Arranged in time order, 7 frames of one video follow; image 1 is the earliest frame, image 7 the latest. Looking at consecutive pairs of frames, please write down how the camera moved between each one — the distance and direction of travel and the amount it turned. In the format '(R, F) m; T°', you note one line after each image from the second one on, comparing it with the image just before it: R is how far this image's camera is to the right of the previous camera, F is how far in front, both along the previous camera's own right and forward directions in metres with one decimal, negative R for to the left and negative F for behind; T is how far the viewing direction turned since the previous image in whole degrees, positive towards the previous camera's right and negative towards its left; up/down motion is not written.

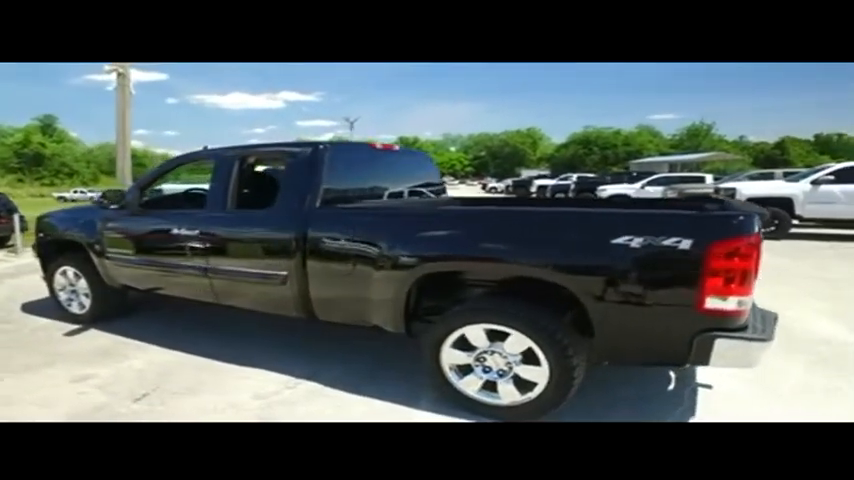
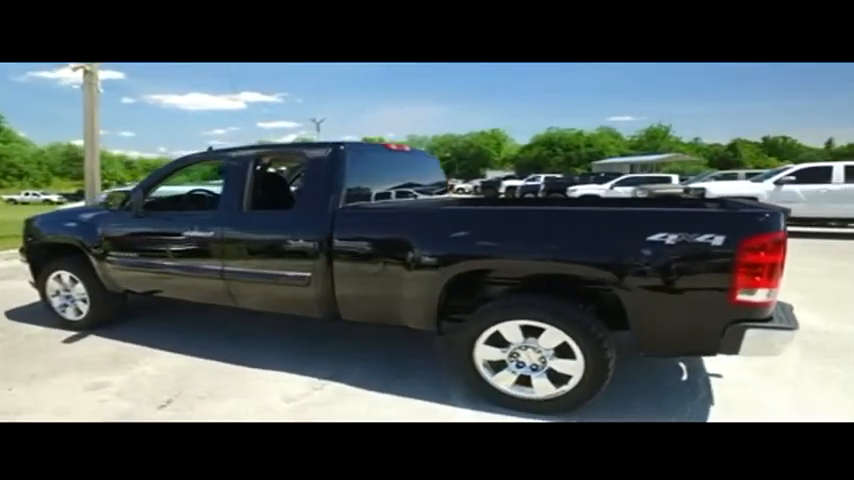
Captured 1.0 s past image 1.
(-0.4, 0.0) m; +4°
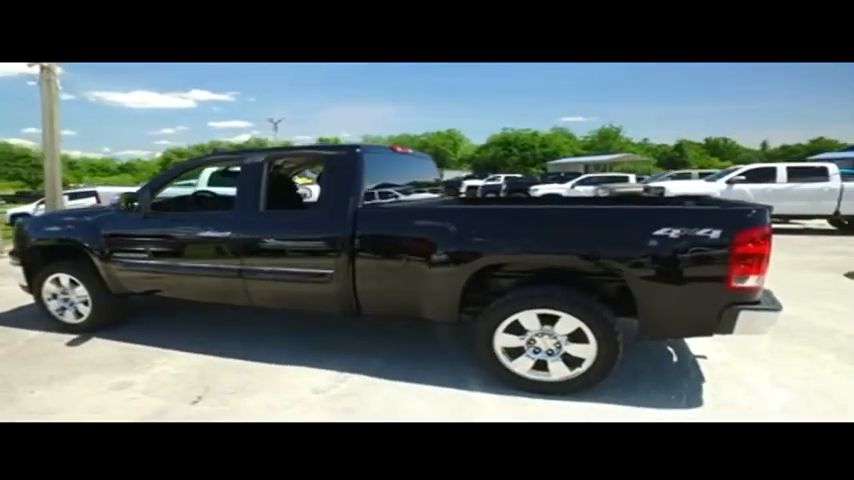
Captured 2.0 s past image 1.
(-0.4, -0.2) m; +5°
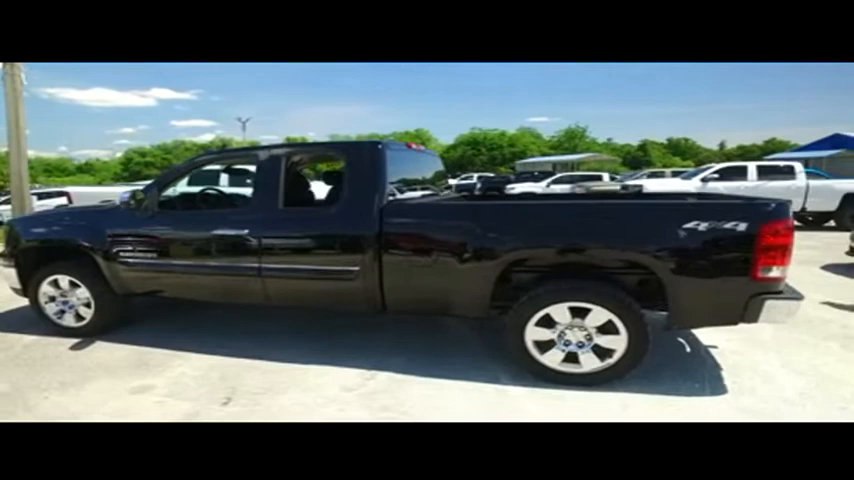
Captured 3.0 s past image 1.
(-0.4, 0.0) m; +3°
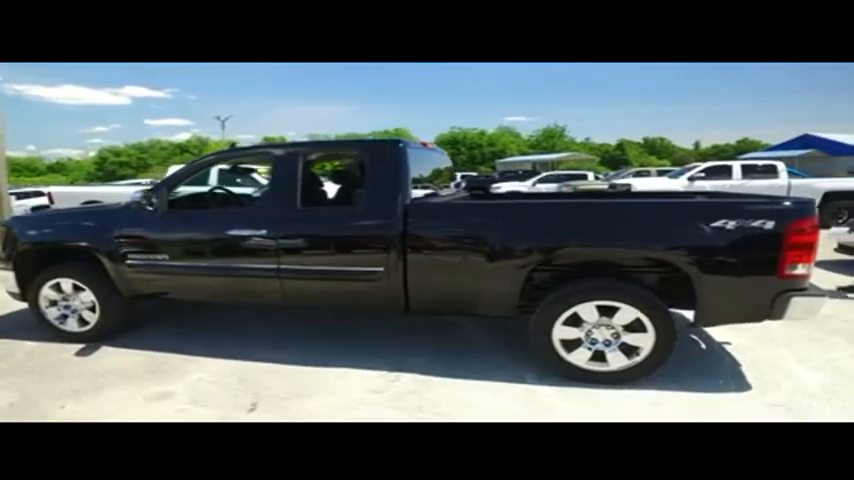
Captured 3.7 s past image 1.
(-0.3, 0.0) m; +2°
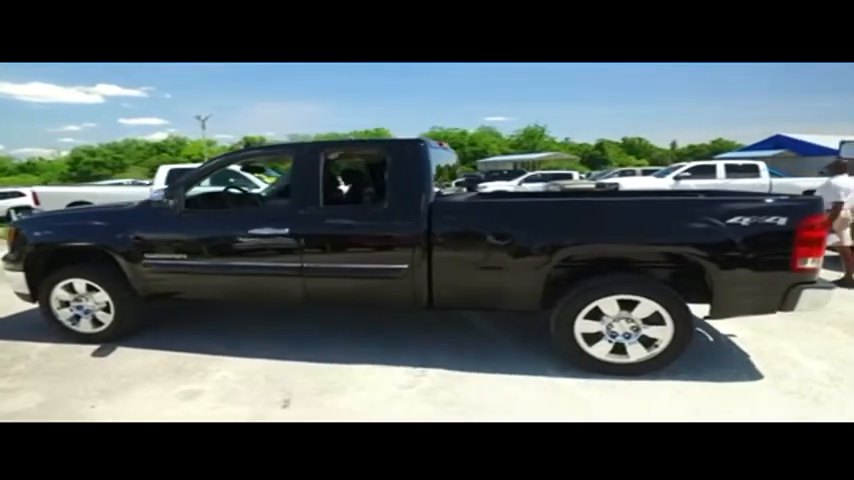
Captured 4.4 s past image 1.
(-0.3, -0.1) m; +2°
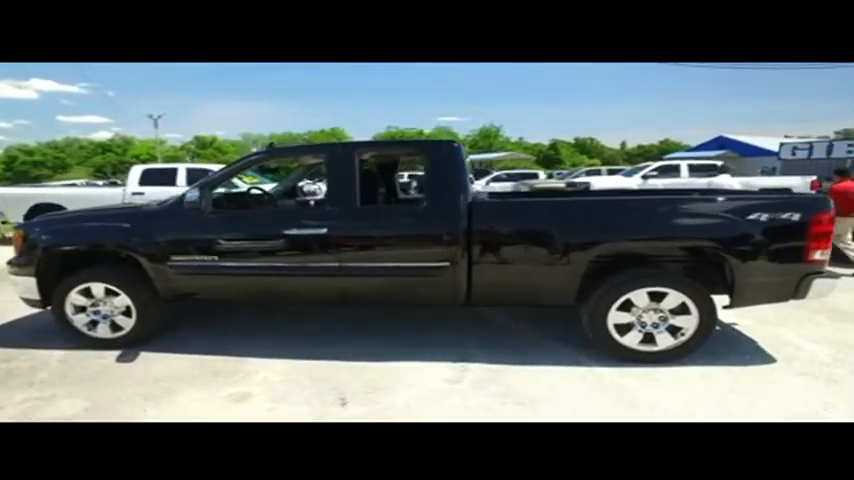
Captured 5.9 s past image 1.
(-0.6, -0.1) m; +5°
